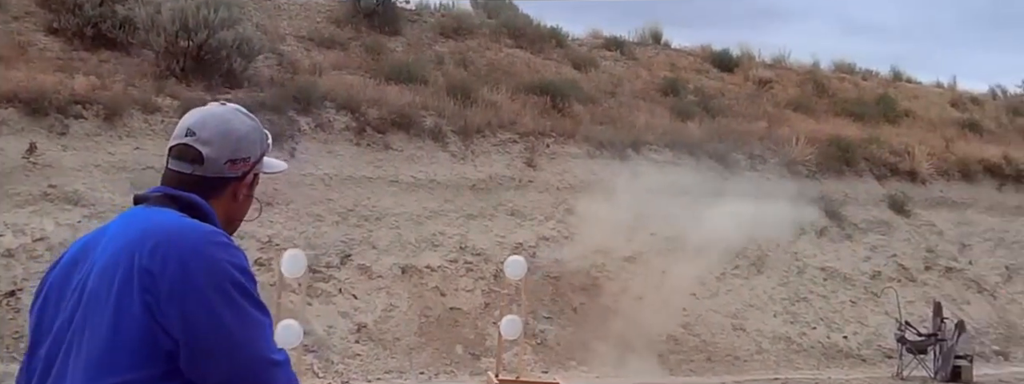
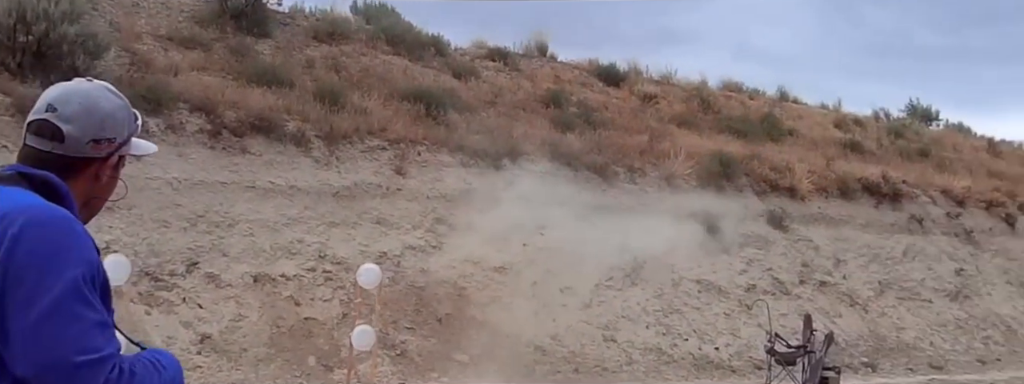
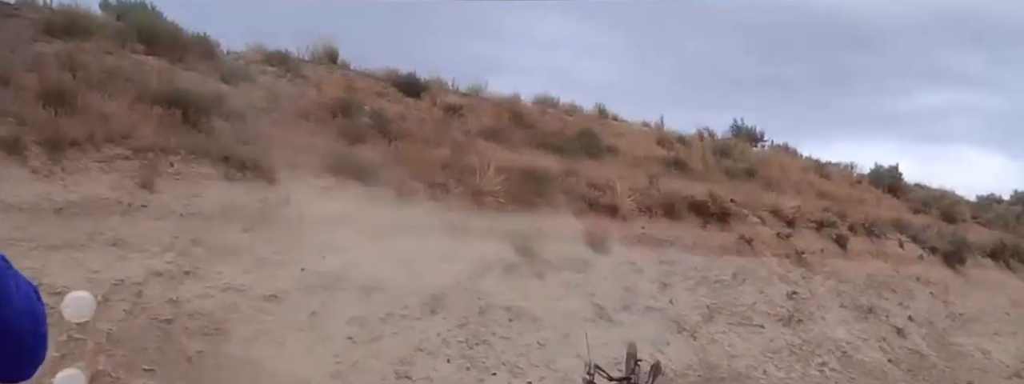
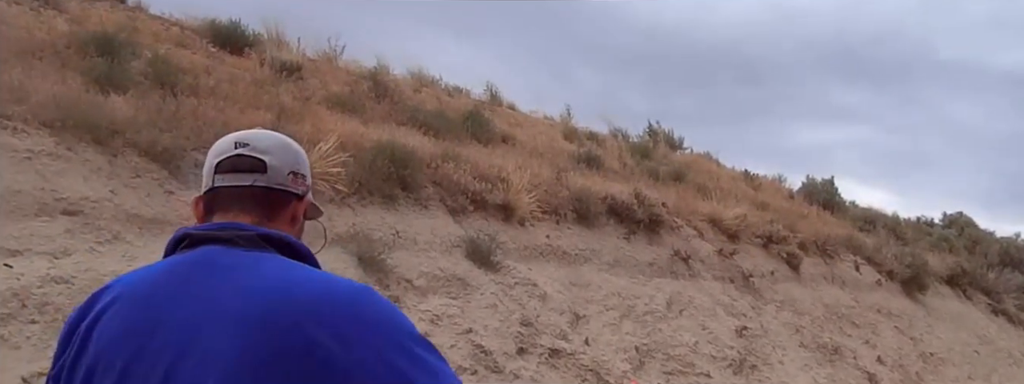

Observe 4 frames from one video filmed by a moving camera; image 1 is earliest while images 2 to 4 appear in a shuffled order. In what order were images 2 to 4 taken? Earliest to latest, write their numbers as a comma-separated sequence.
2, 3, 4
